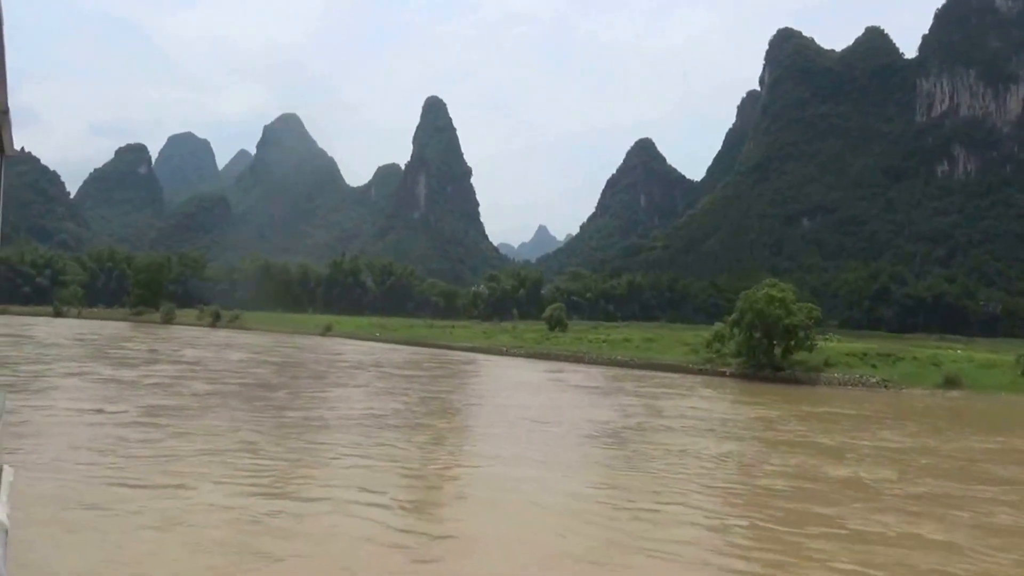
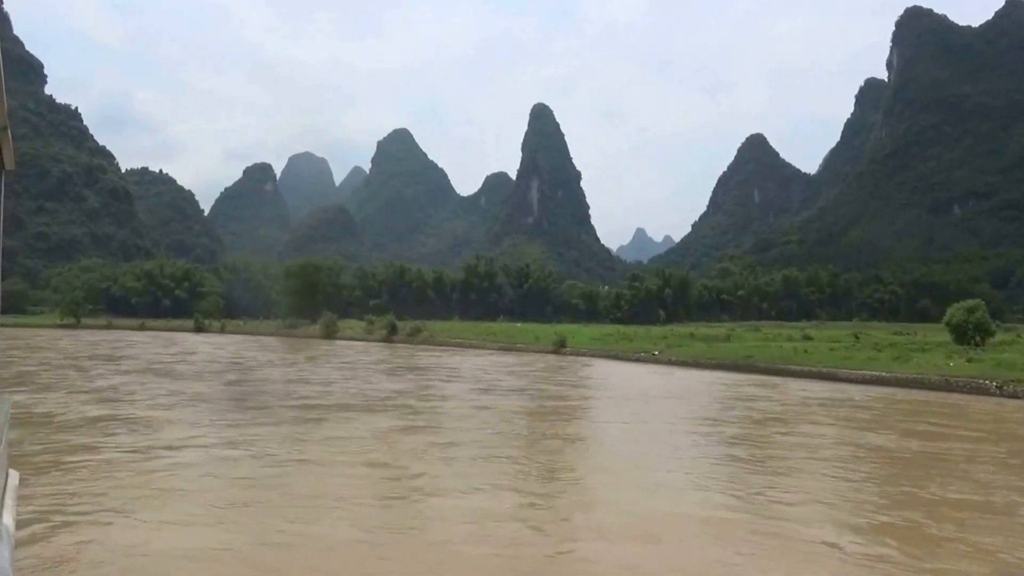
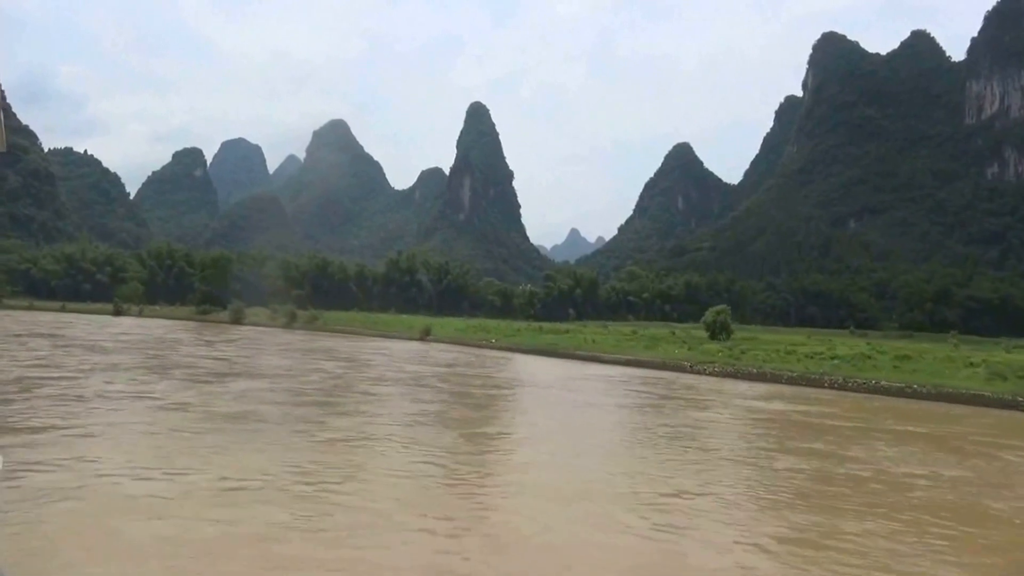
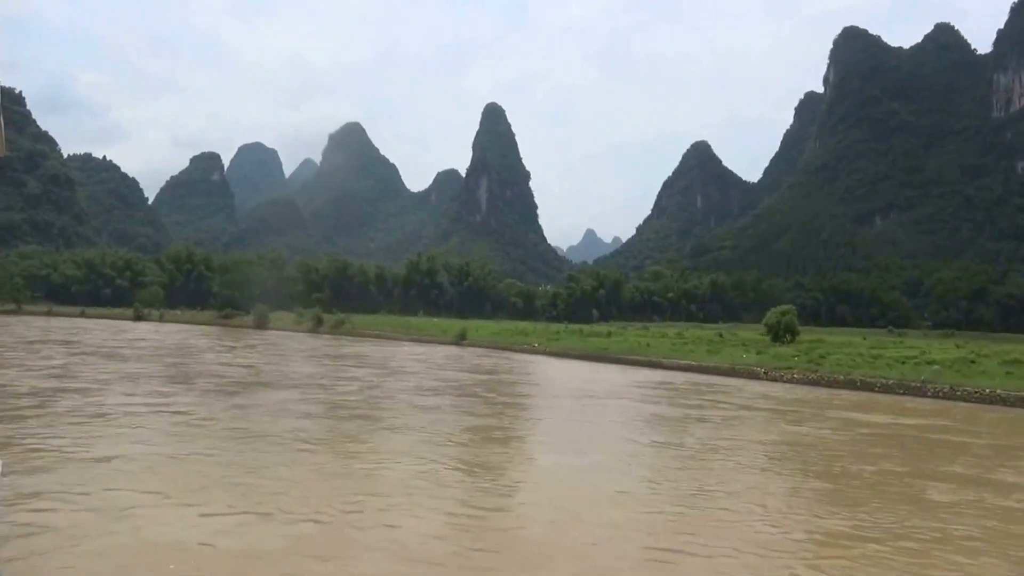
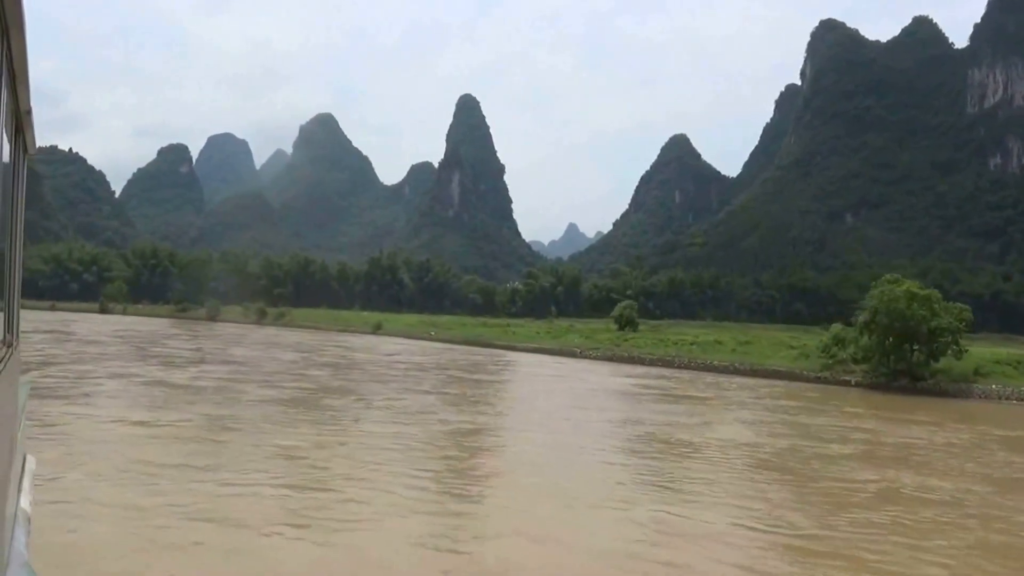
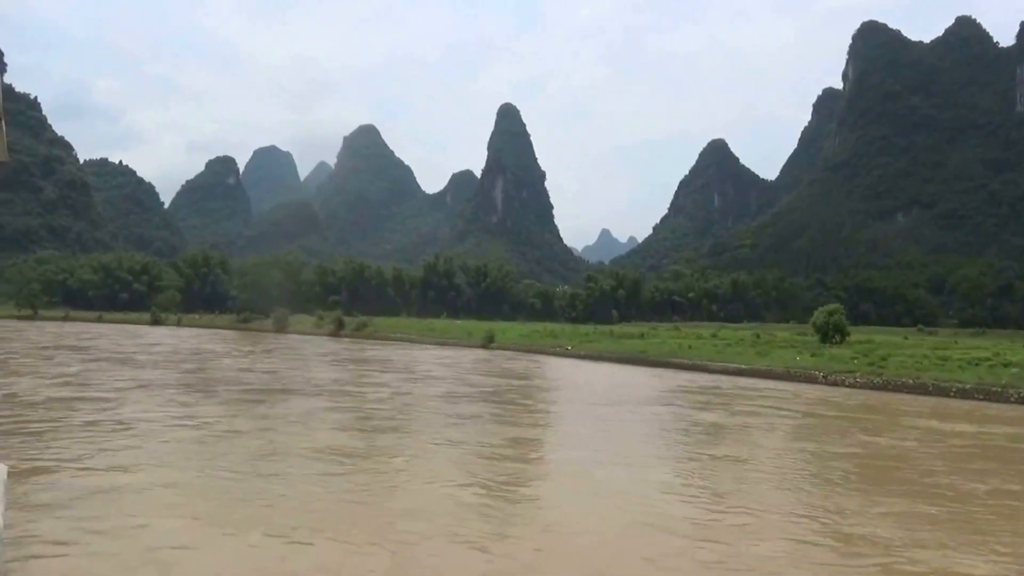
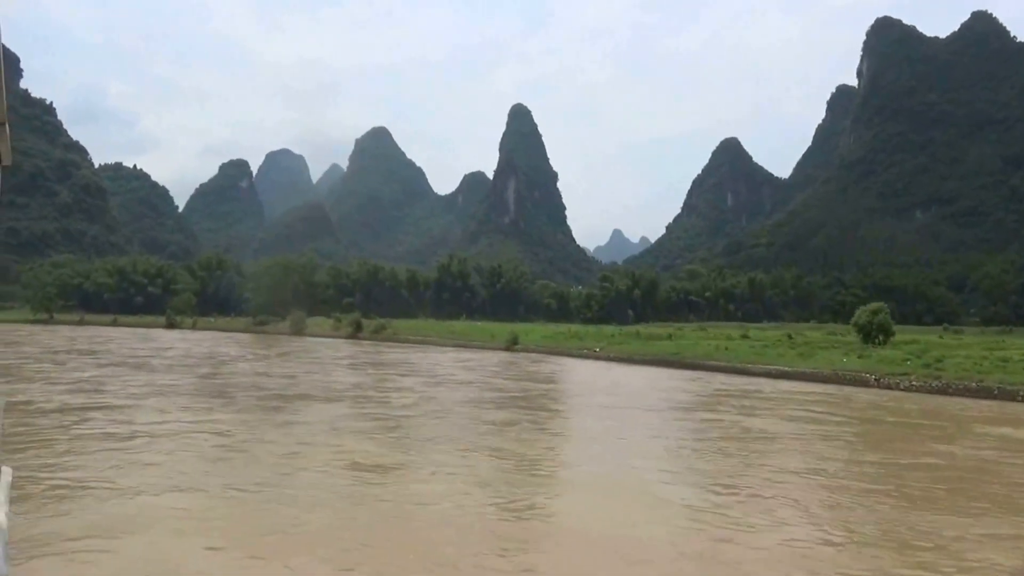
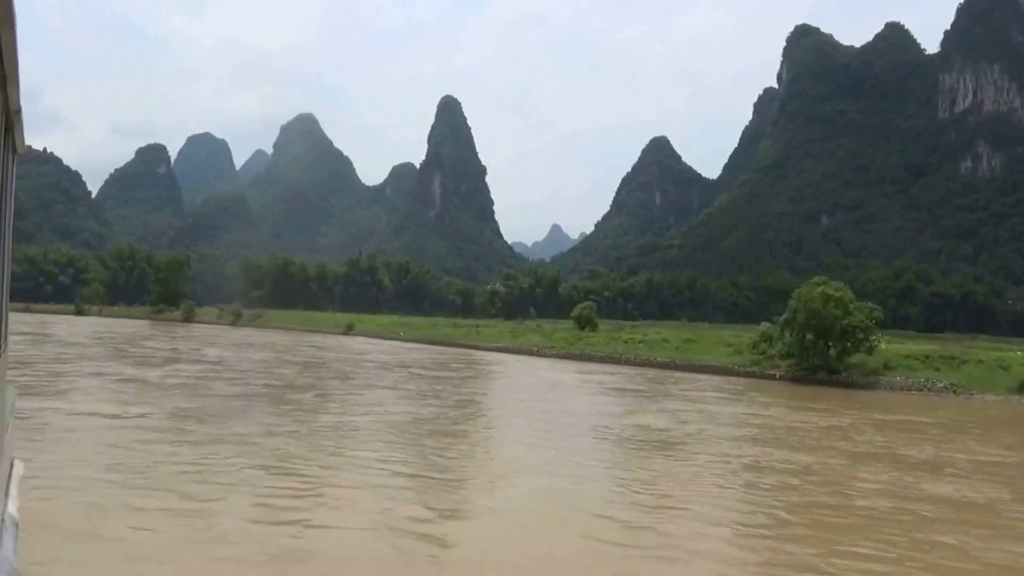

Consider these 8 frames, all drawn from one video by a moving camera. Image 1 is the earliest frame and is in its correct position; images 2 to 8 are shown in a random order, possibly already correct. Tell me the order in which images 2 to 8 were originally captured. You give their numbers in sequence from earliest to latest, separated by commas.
8, 5, 3, 4, 6, 7, 2
